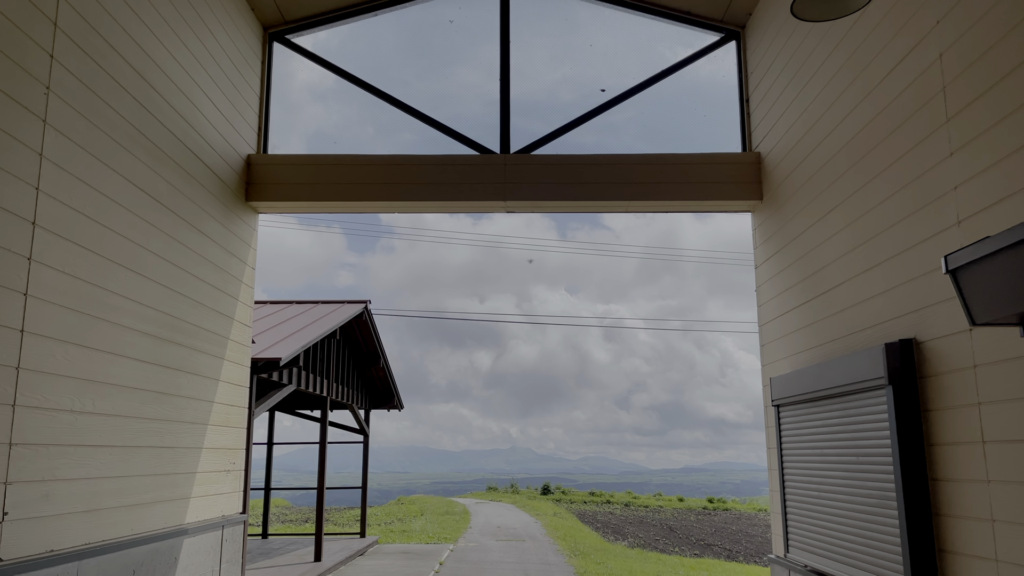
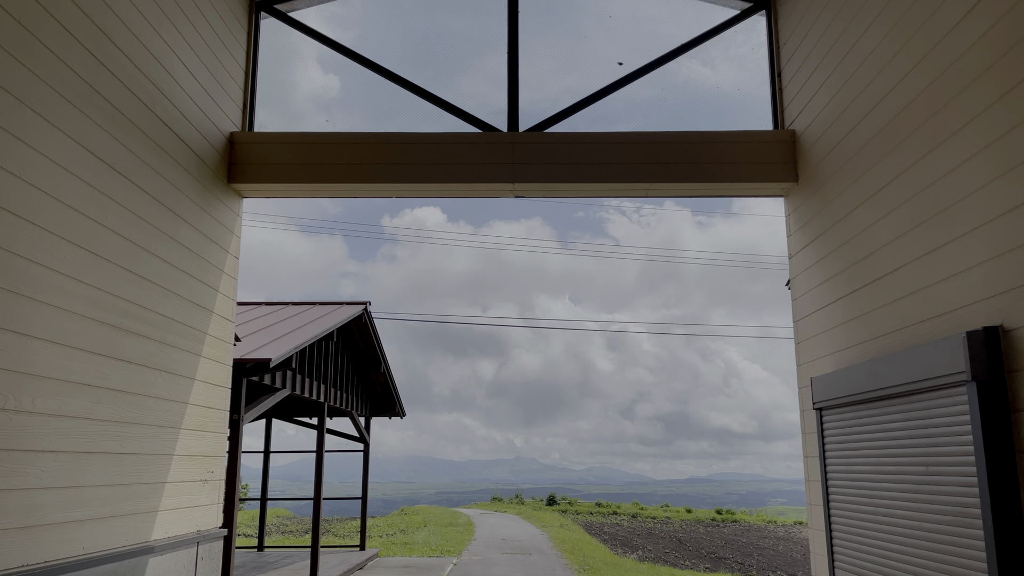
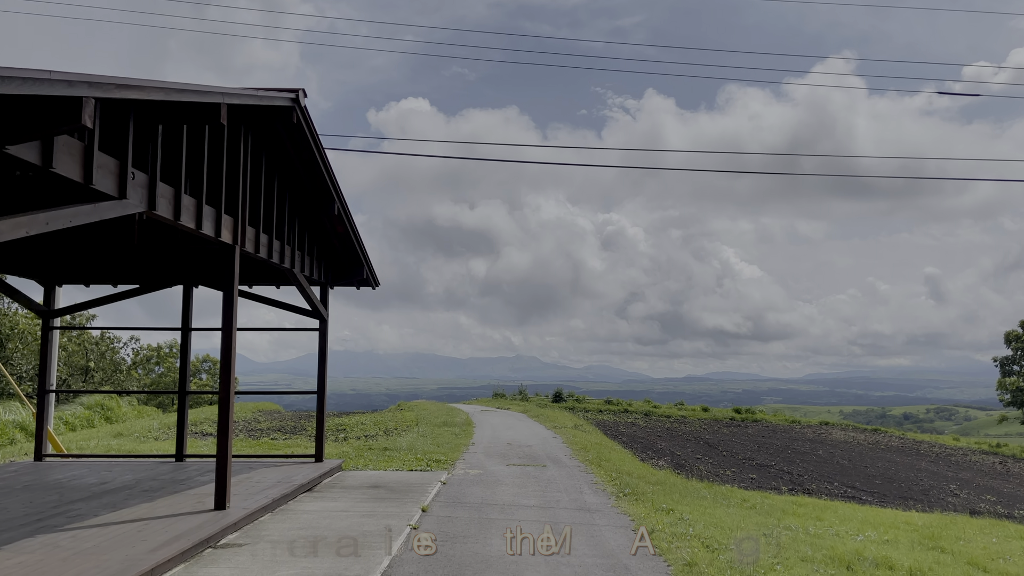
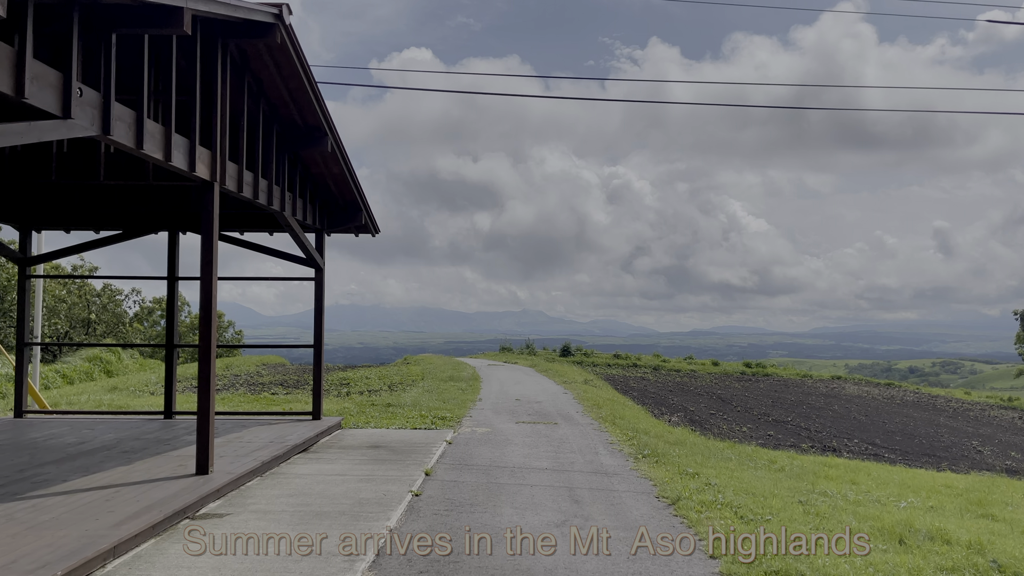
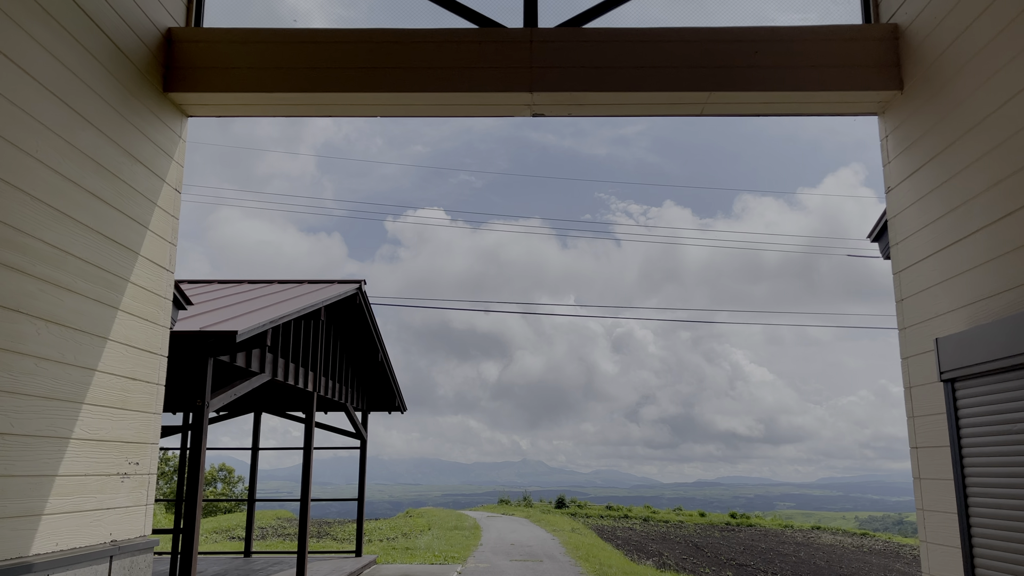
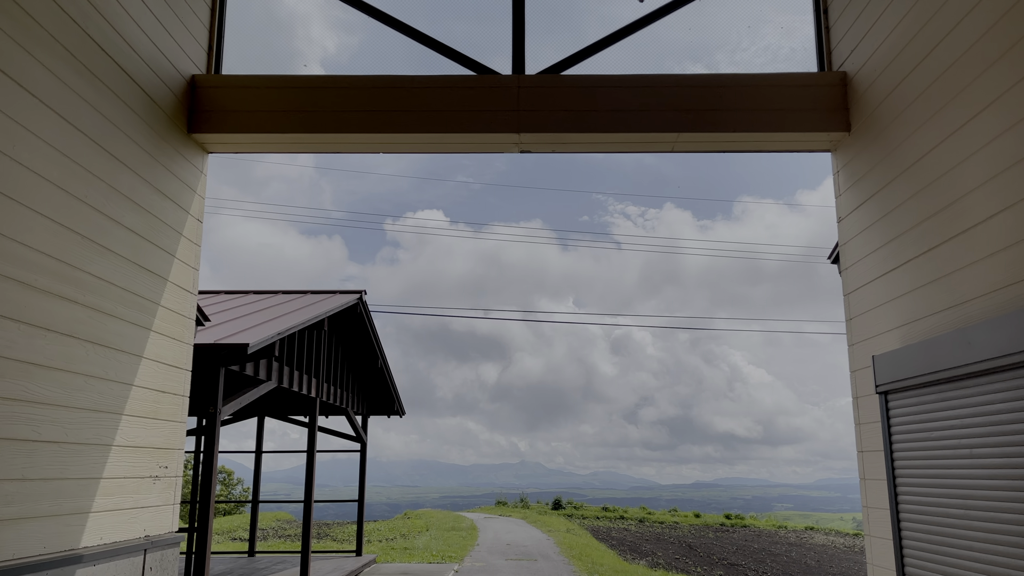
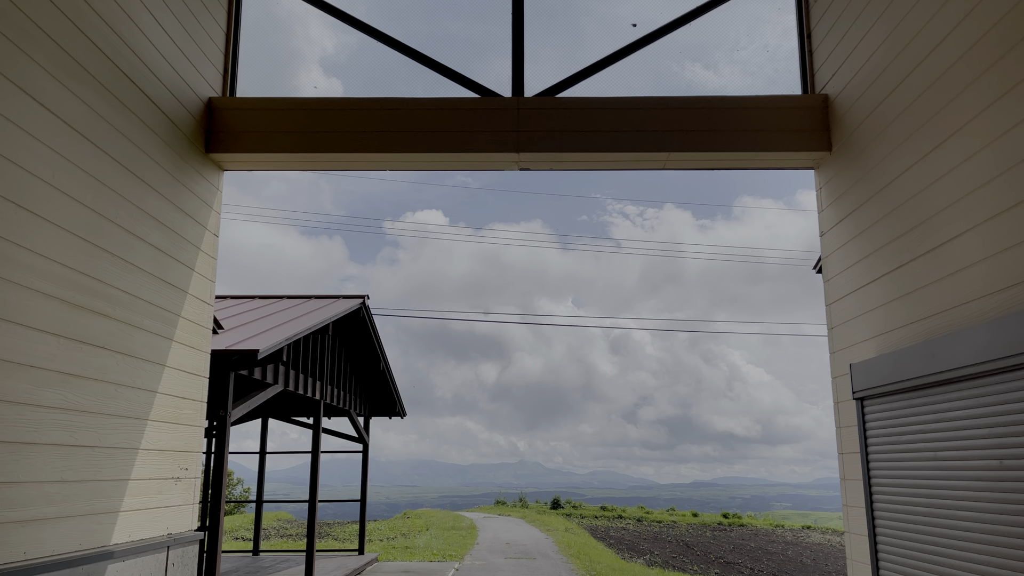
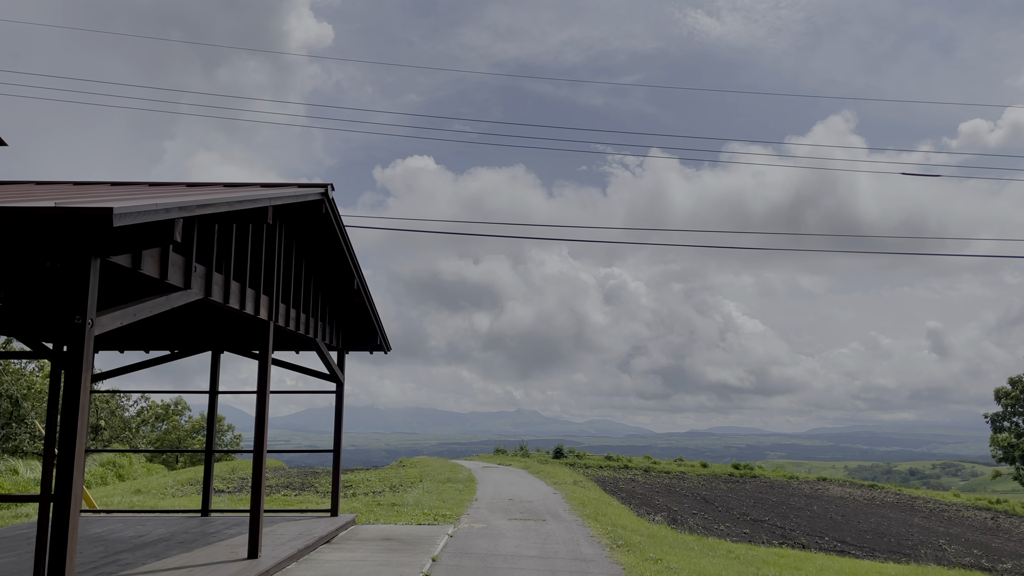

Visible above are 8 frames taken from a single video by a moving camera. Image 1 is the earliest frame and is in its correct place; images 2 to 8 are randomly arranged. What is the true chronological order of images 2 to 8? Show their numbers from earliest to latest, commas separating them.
2, 7, 6, 5, 8, 3, 4
